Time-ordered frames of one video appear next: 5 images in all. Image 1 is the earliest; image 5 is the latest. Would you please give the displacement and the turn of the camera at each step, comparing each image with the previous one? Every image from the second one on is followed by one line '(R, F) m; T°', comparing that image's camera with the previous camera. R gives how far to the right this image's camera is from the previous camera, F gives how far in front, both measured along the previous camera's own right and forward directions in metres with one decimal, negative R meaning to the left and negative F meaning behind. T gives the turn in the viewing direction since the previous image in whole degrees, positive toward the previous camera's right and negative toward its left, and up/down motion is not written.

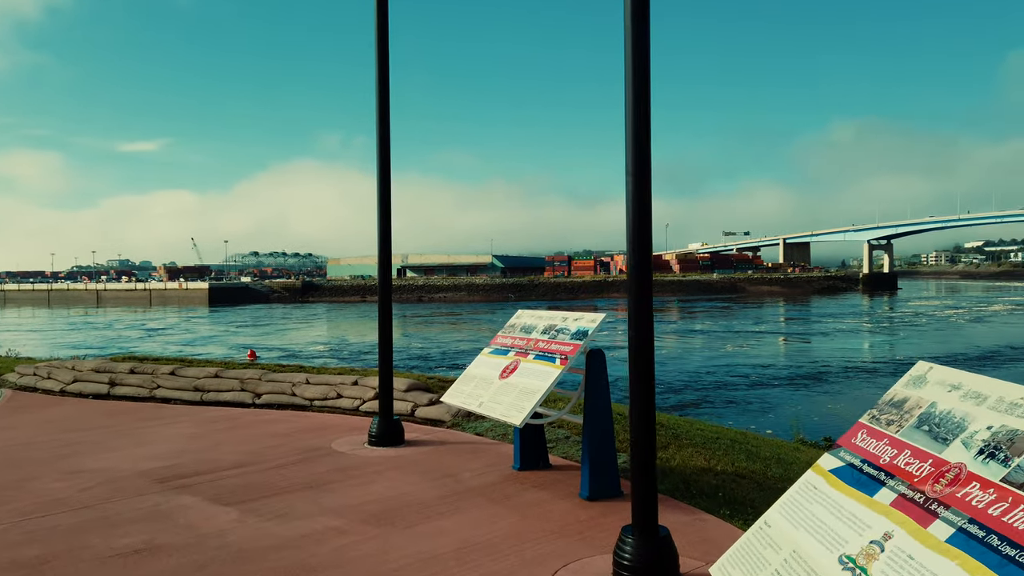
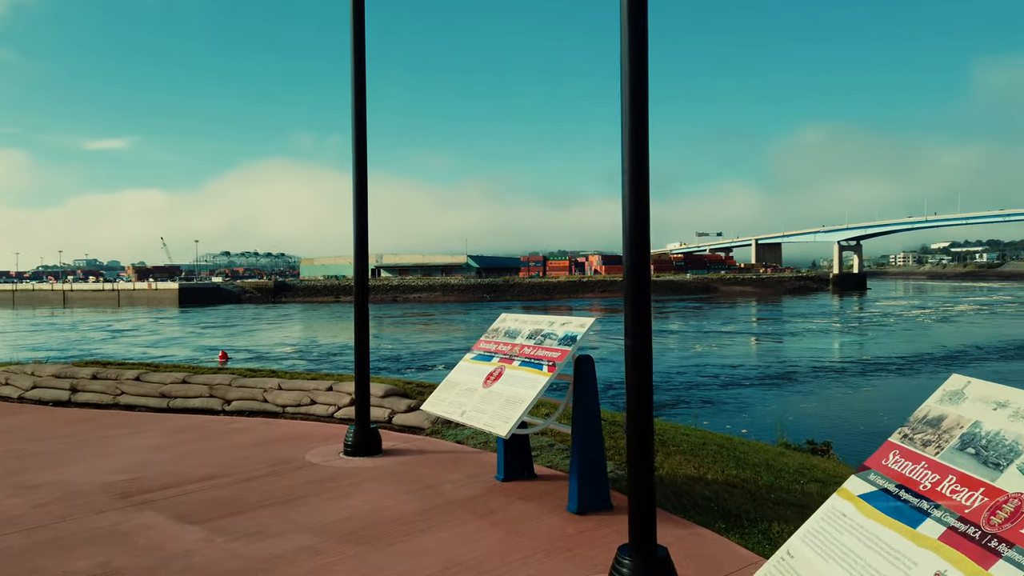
(-0.1, +0.3) m; +2°
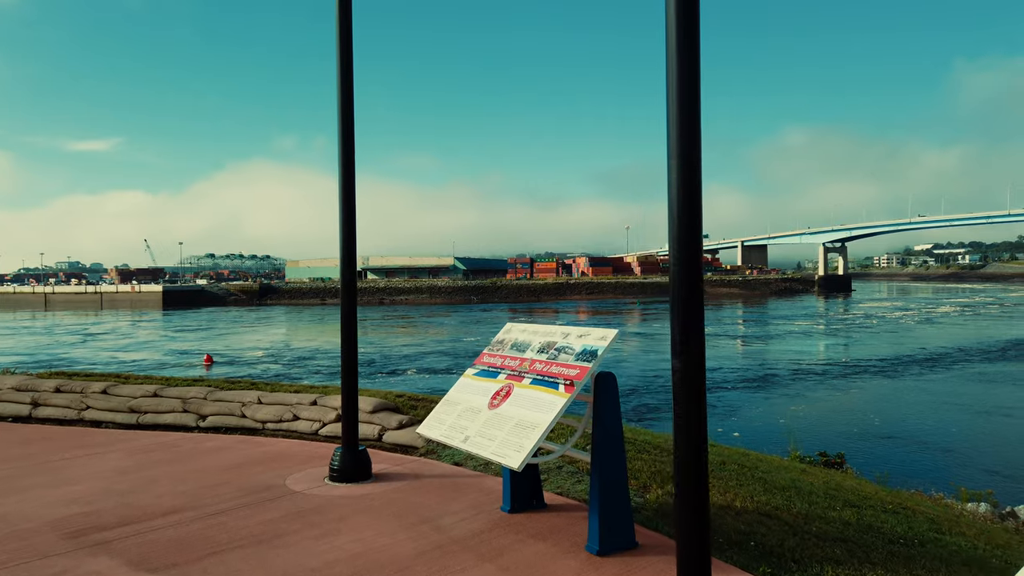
(-0.1, +0.7) m; +1°
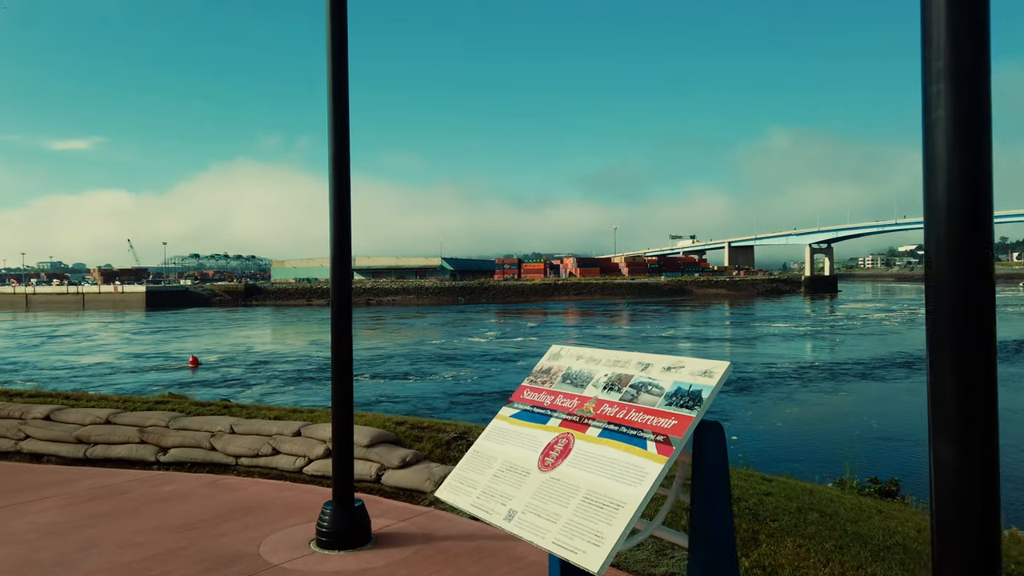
(-0.3, +1.4) m; +1°
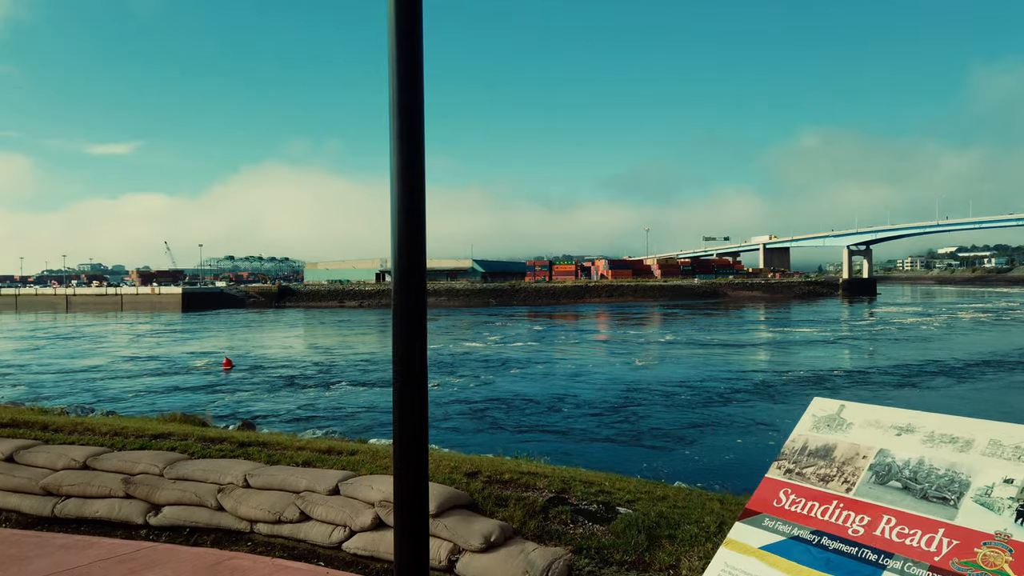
(-0.6, +2.0) m; -2°
